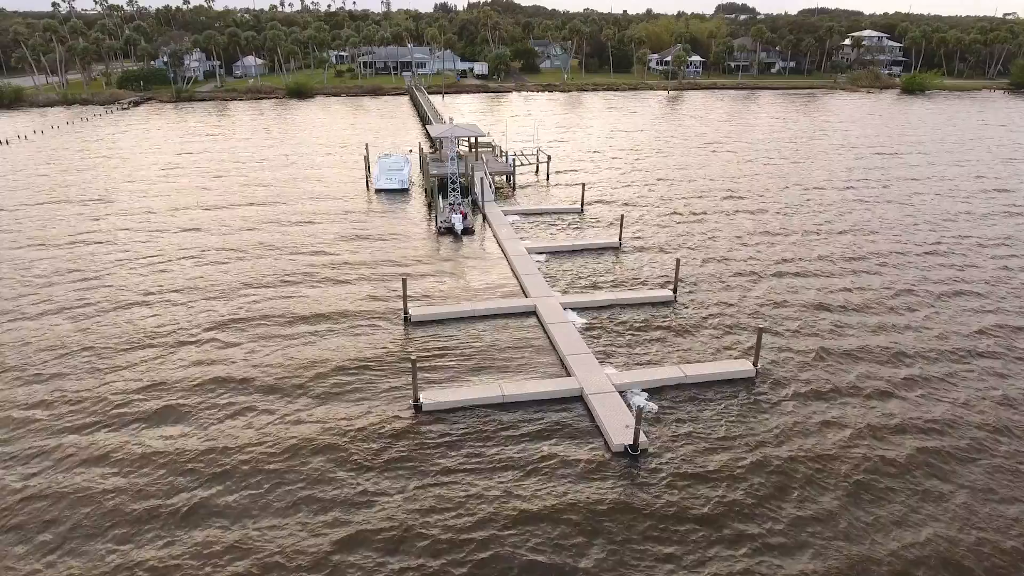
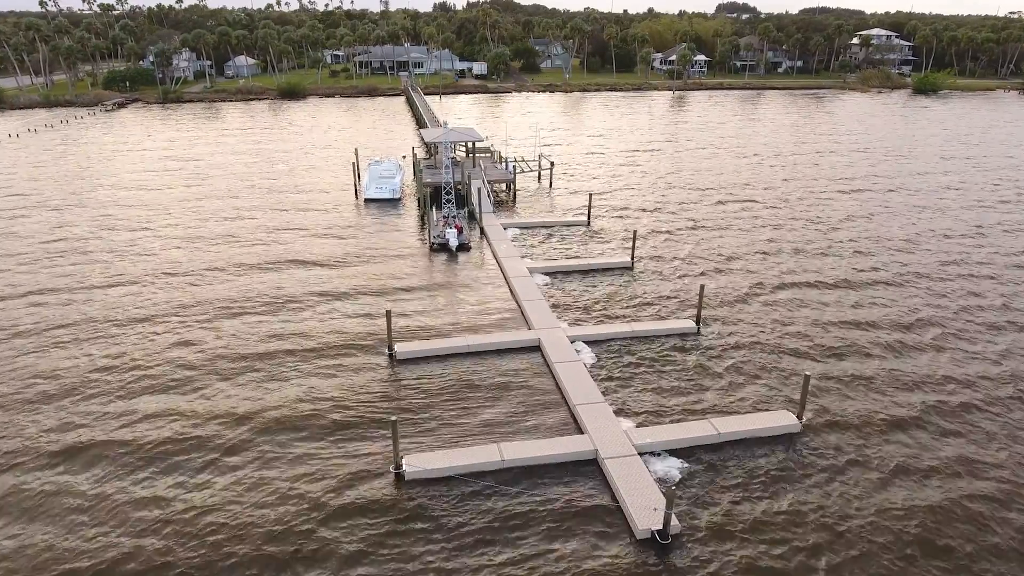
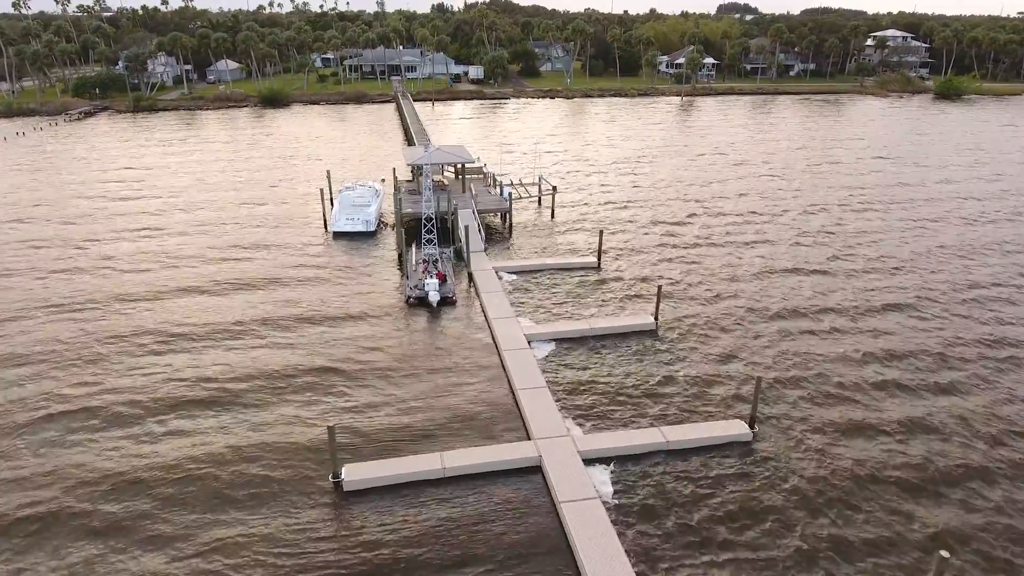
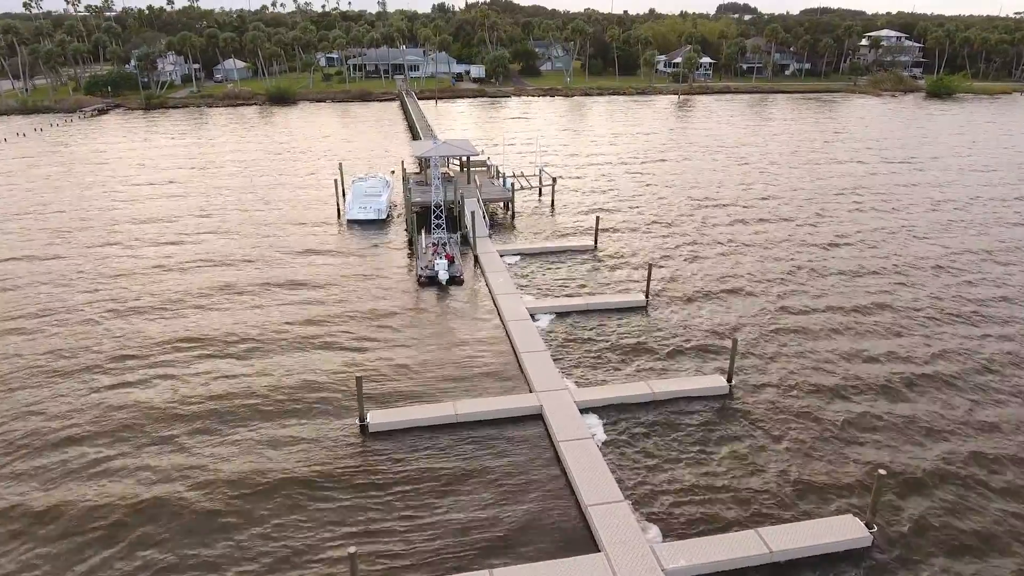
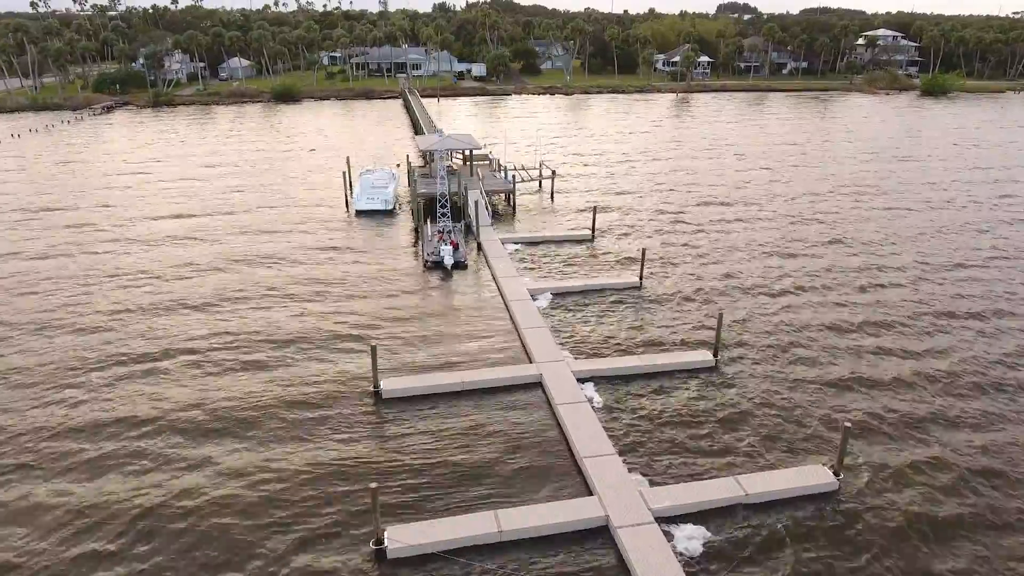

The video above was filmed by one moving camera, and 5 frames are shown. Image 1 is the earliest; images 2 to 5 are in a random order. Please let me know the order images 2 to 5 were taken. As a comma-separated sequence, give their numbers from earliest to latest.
2, 5, 4, 3
